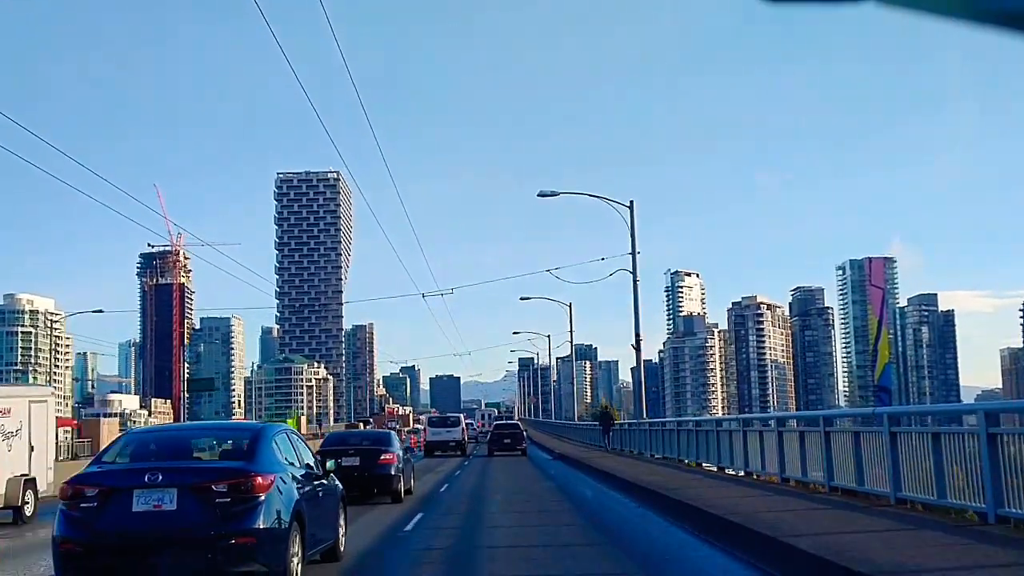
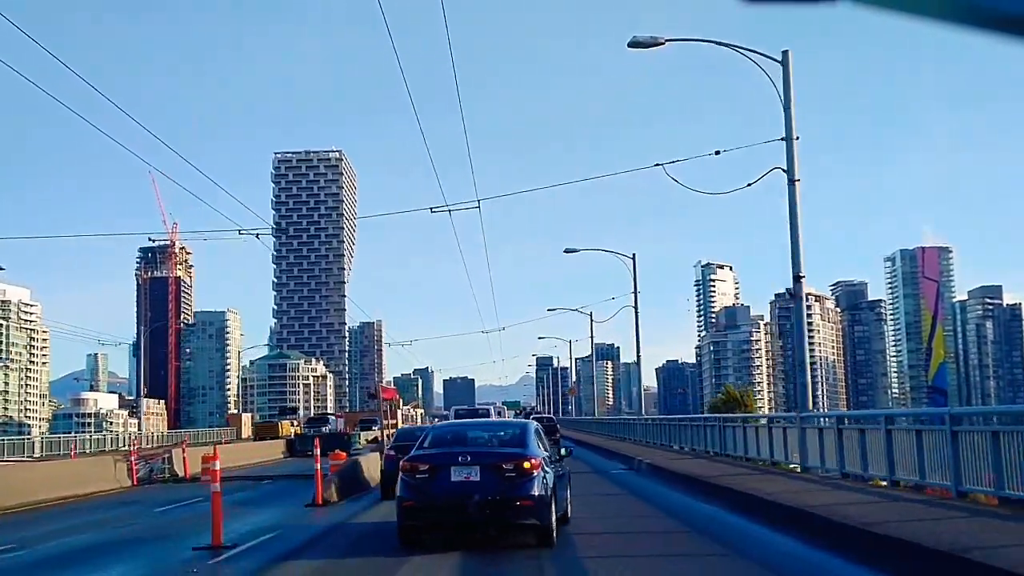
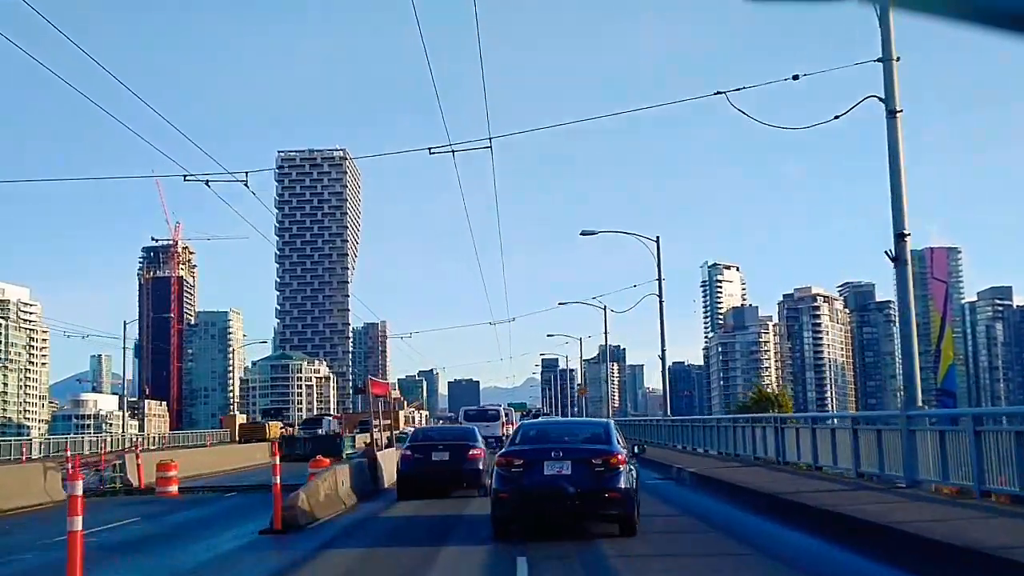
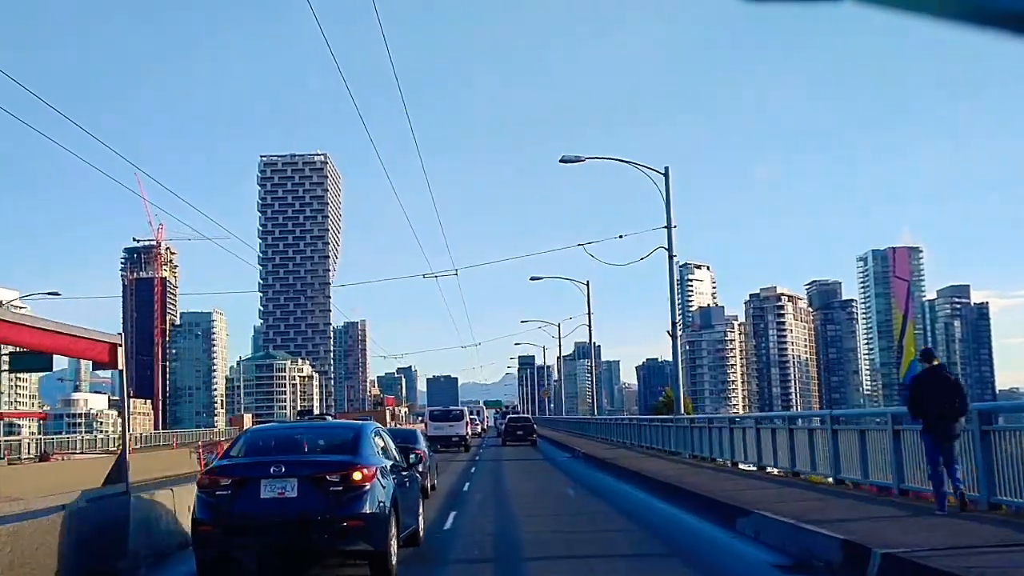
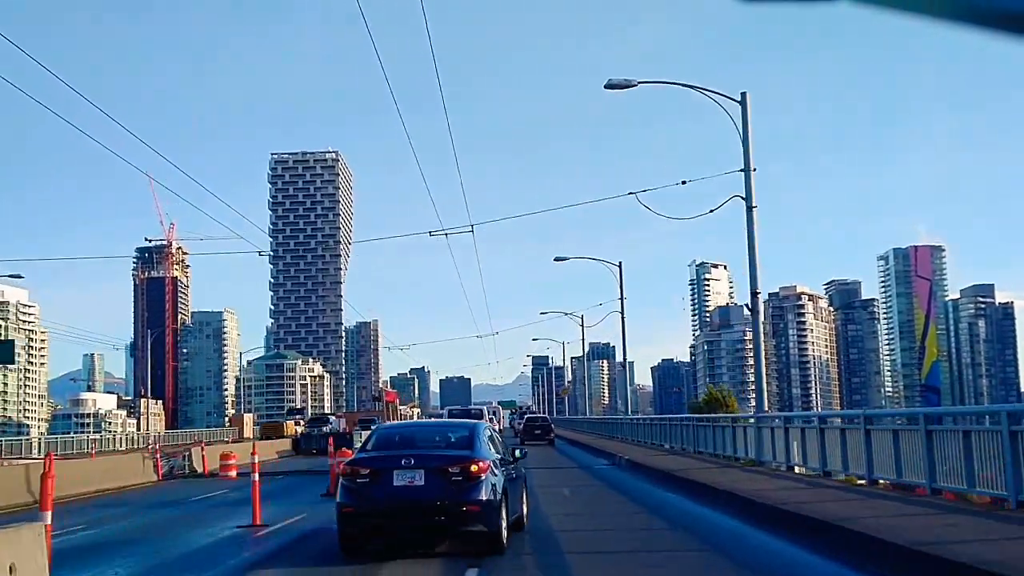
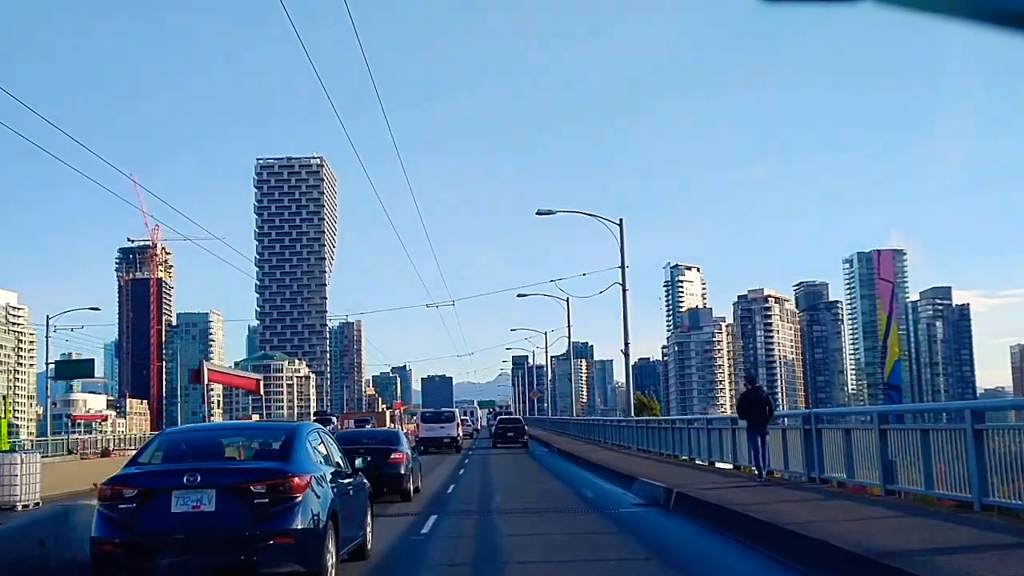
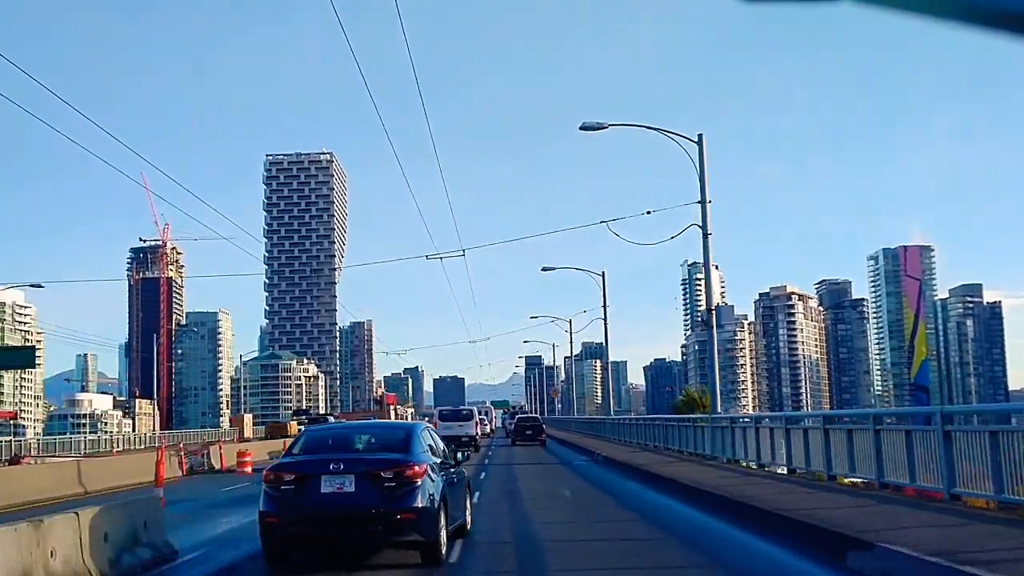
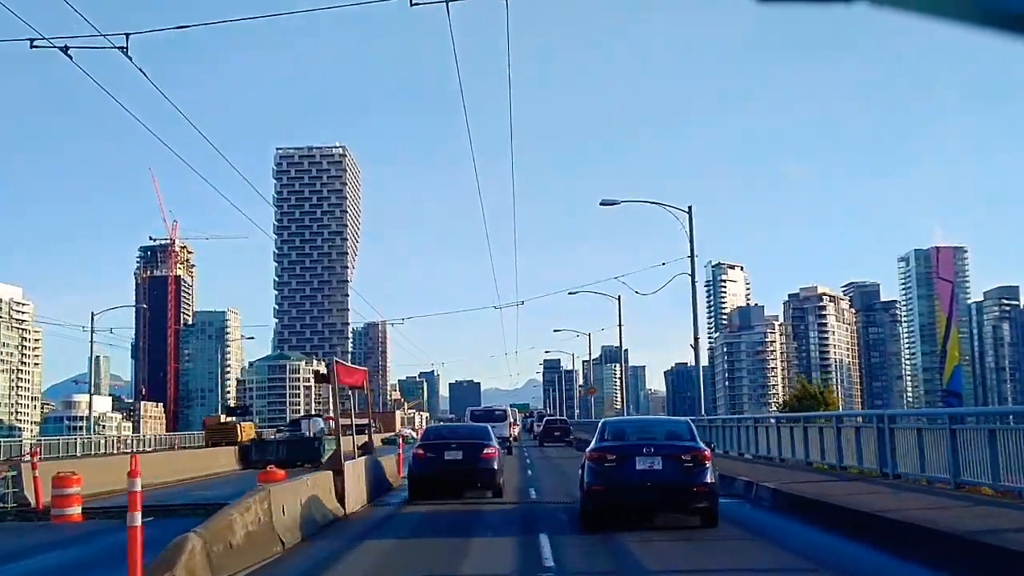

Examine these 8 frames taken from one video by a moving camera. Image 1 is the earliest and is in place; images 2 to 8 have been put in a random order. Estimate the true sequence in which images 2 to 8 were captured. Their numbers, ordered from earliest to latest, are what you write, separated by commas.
6, 4, 7, 5, 2, 3, 8
